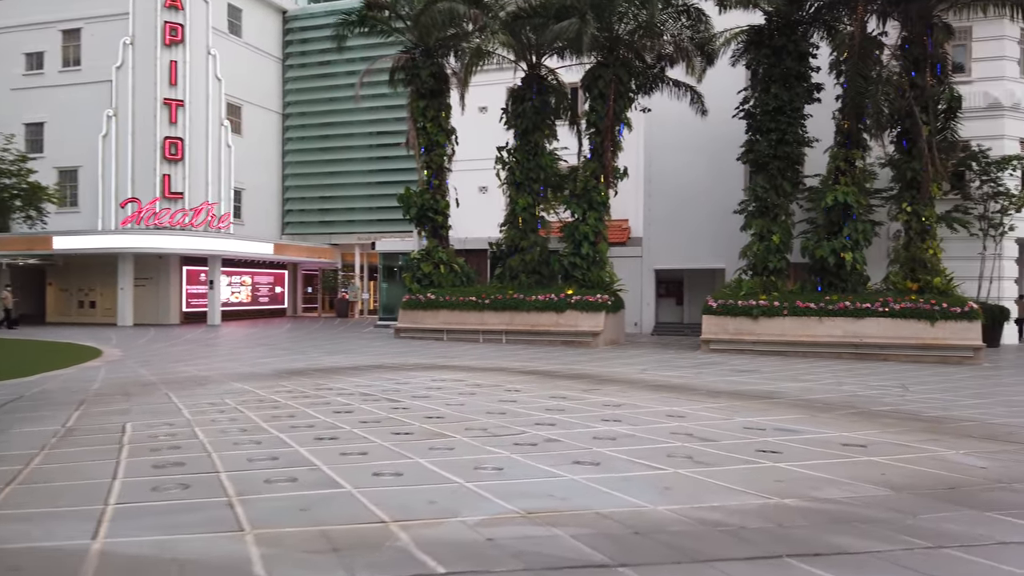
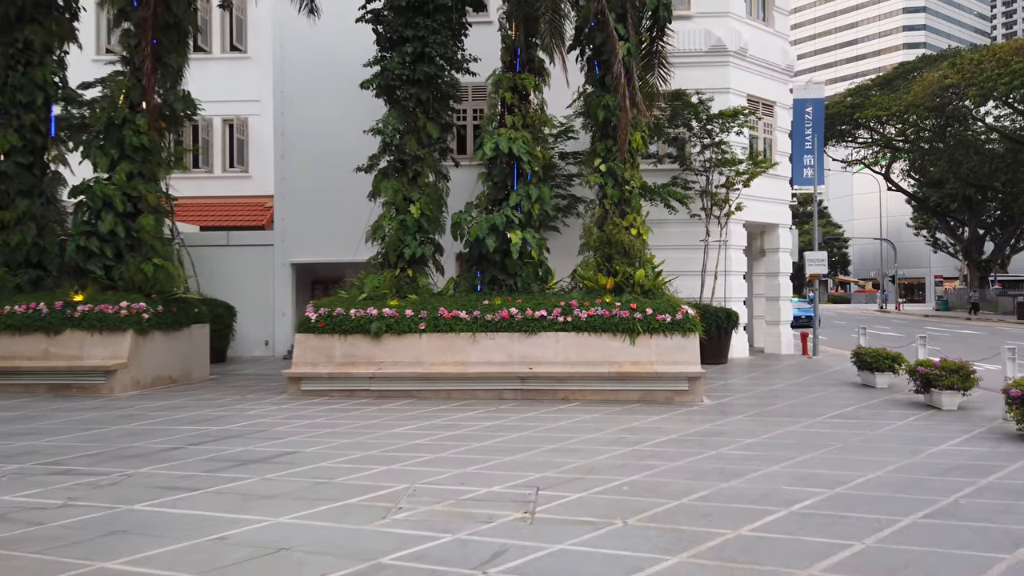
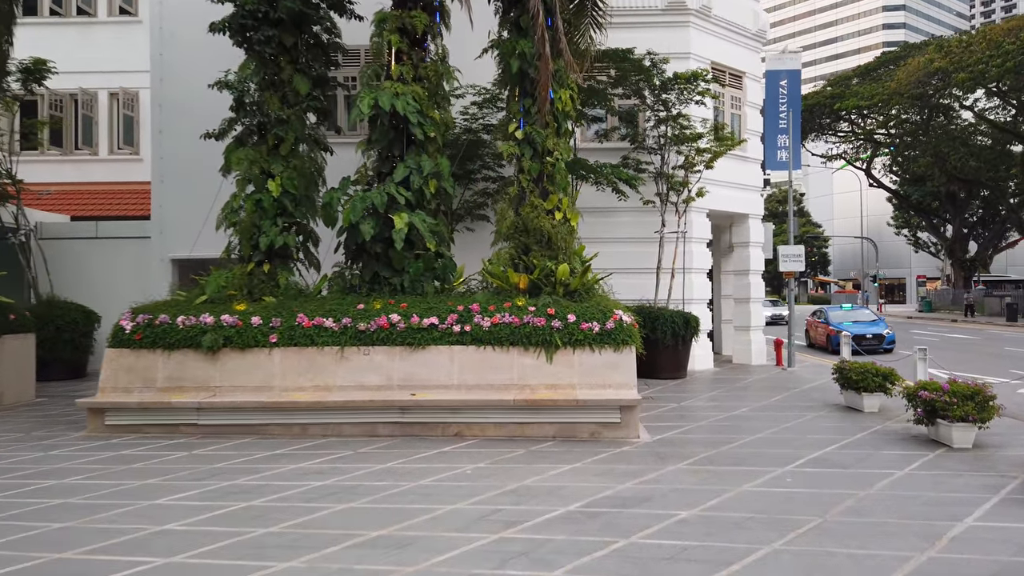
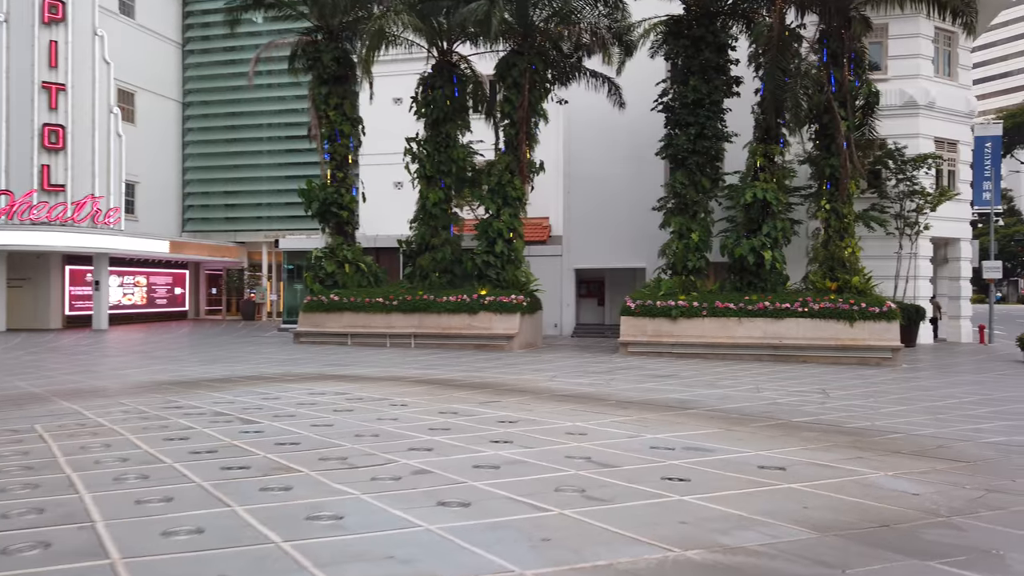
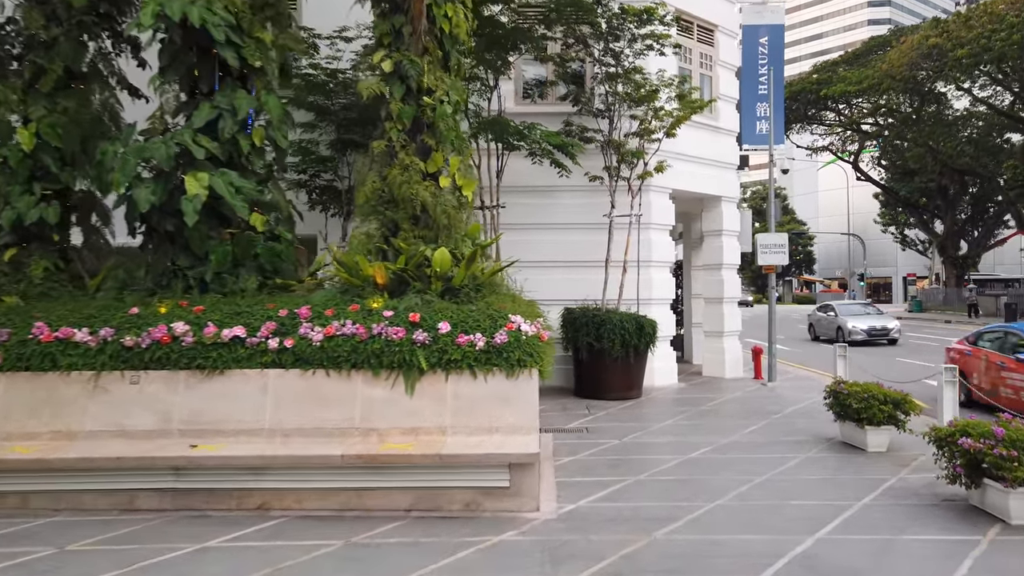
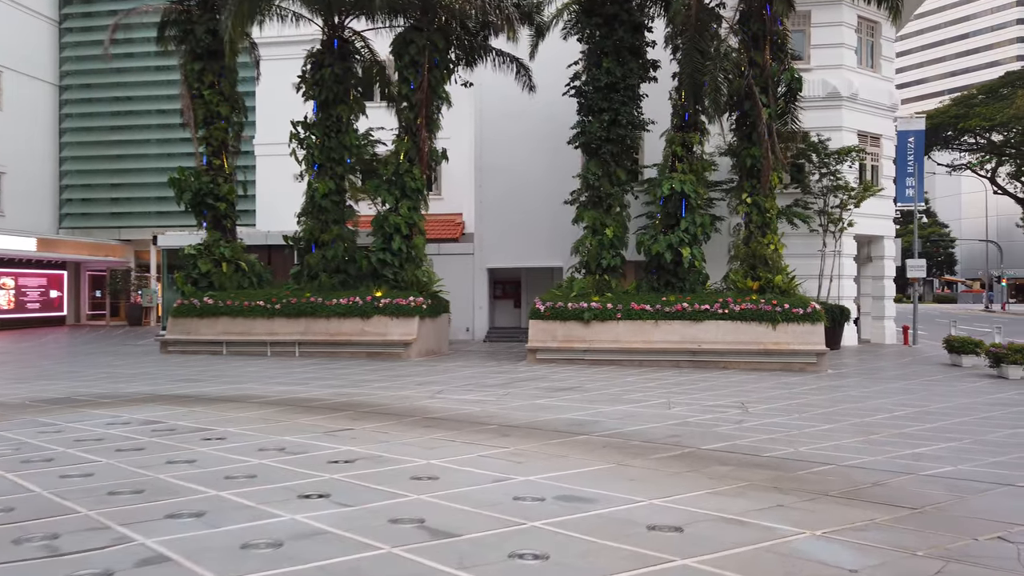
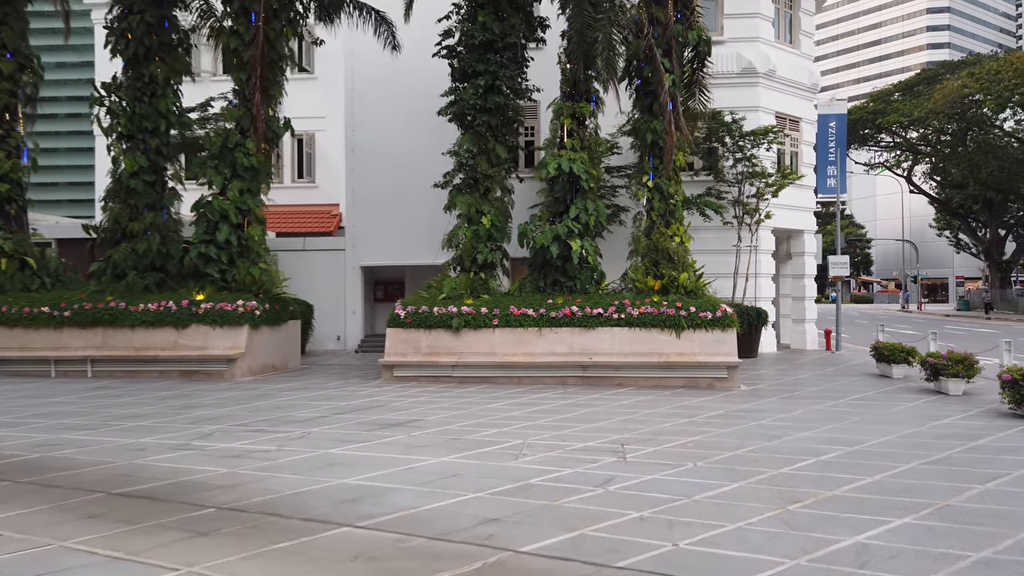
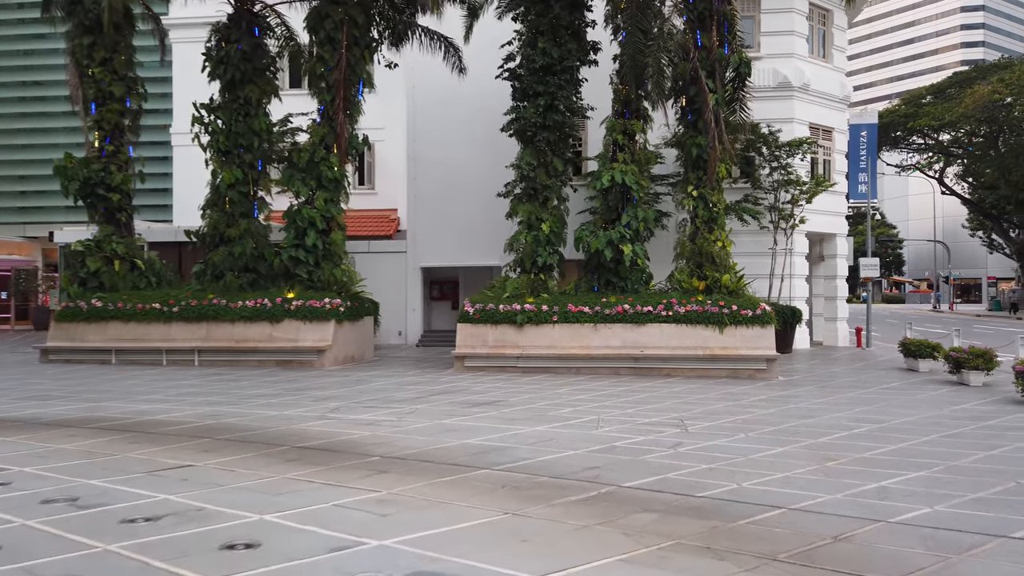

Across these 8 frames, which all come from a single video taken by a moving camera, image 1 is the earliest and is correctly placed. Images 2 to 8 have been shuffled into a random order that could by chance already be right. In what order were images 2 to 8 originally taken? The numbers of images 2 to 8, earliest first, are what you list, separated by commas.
4, 6, 8, 7, 2, 3, 5
